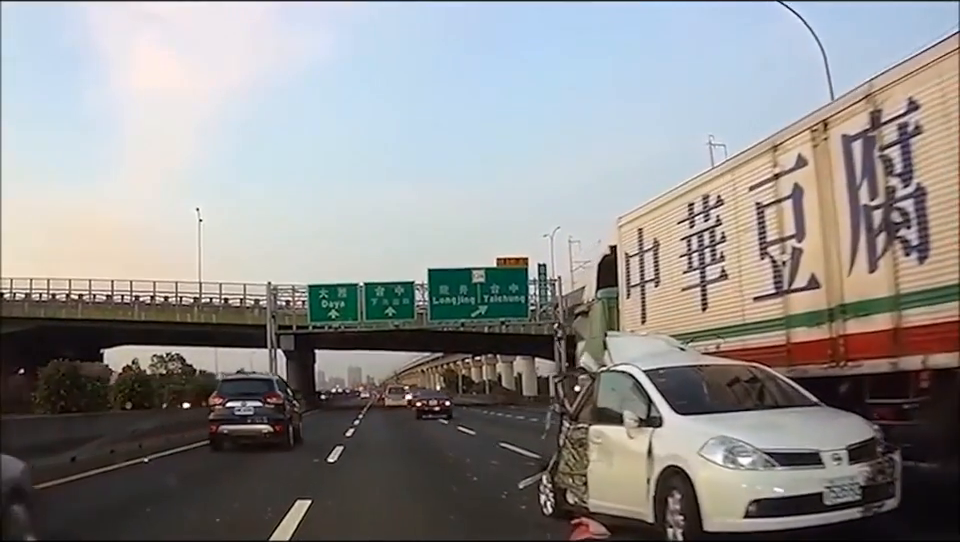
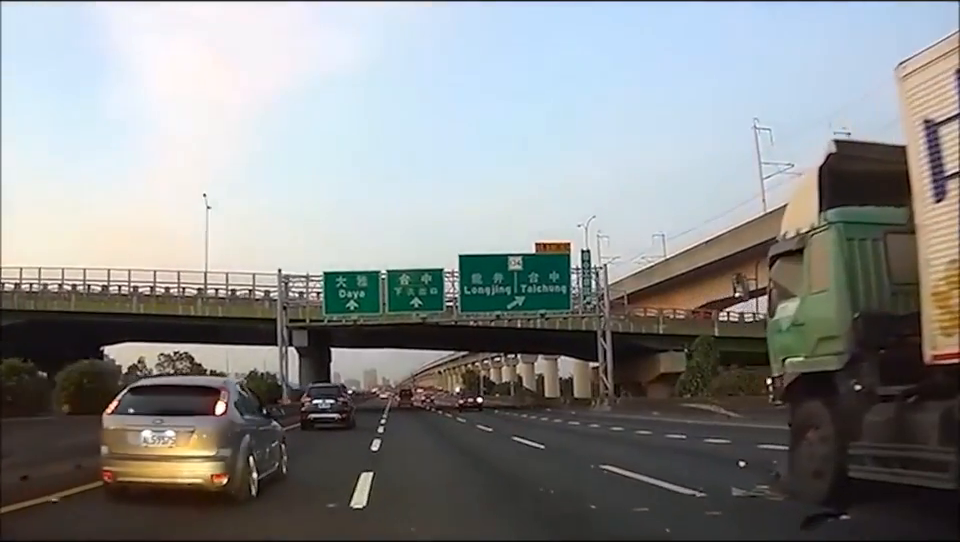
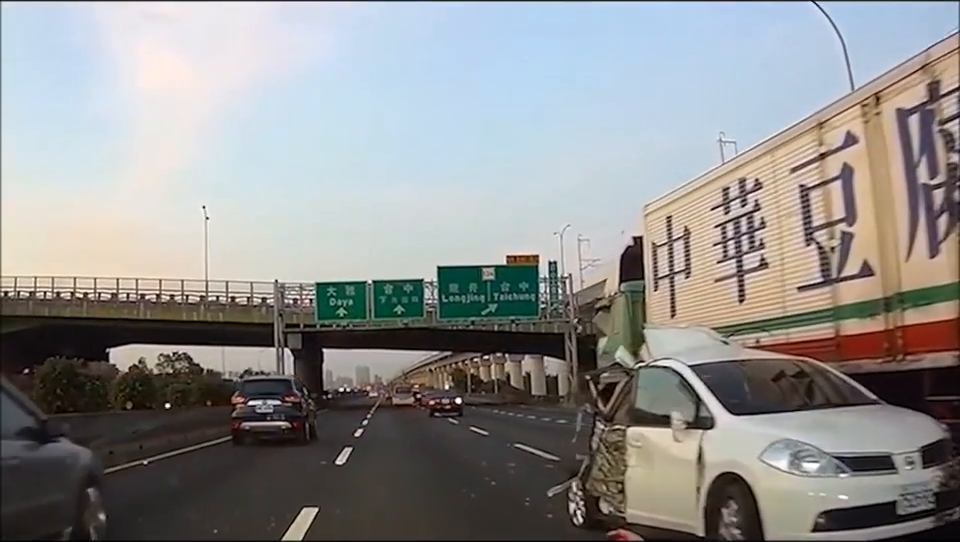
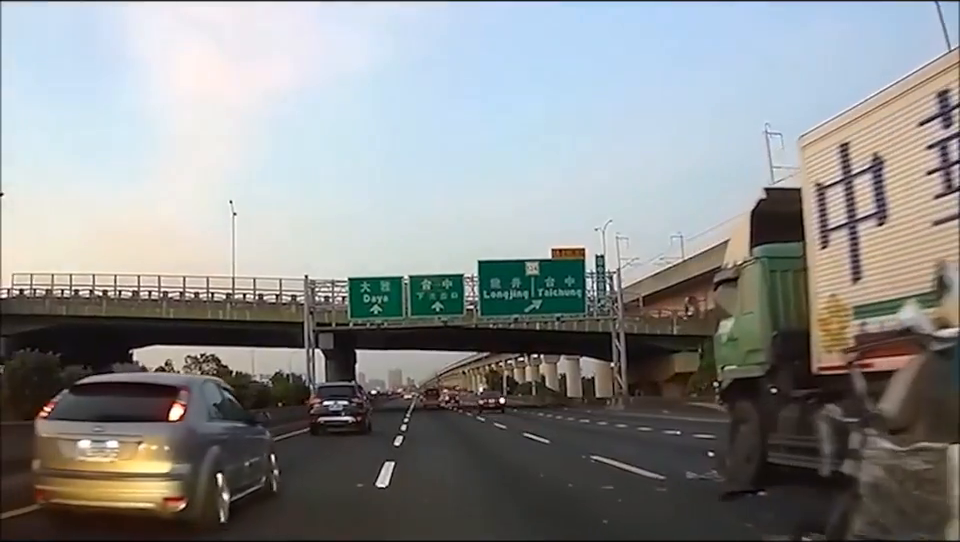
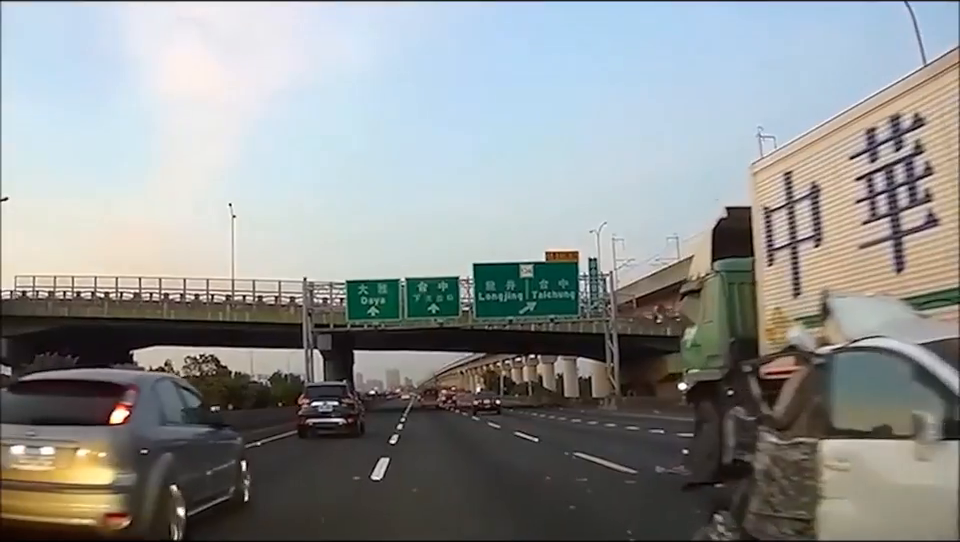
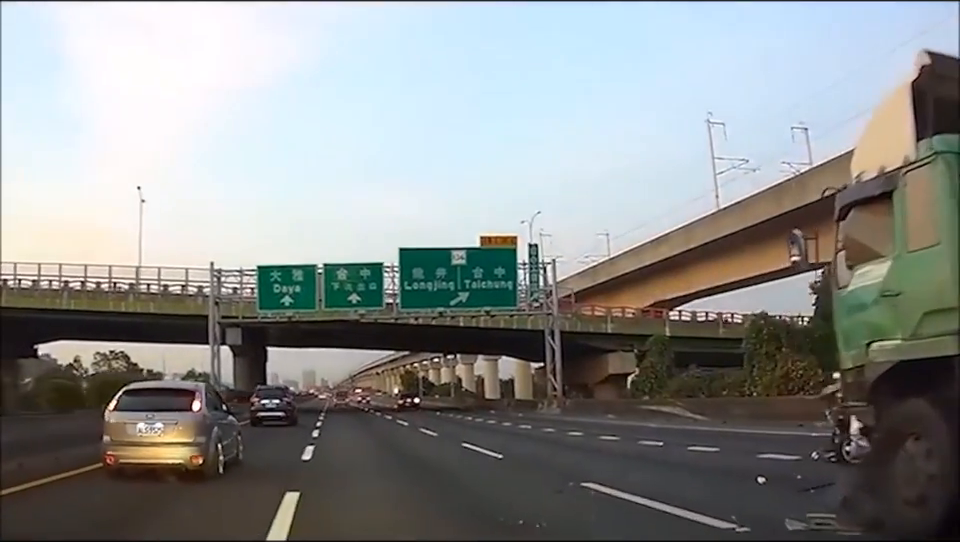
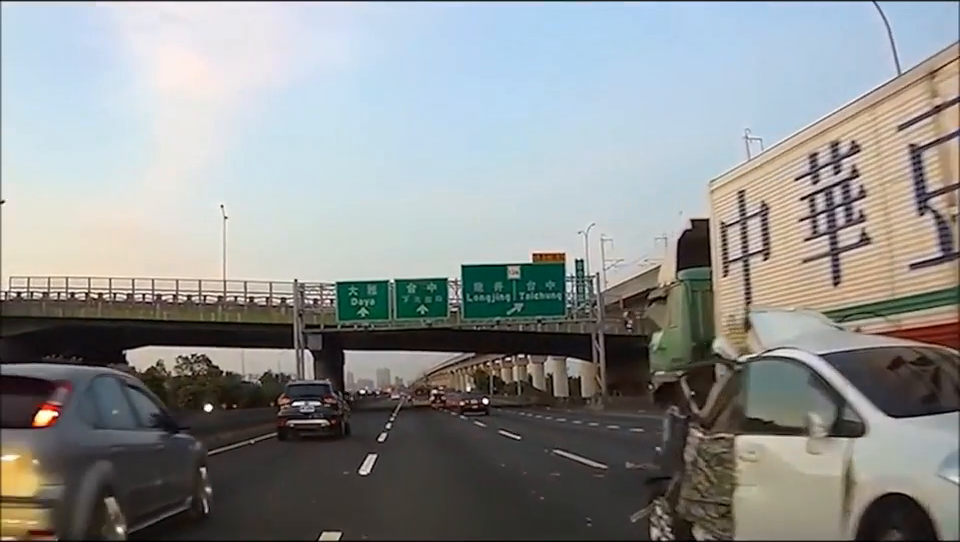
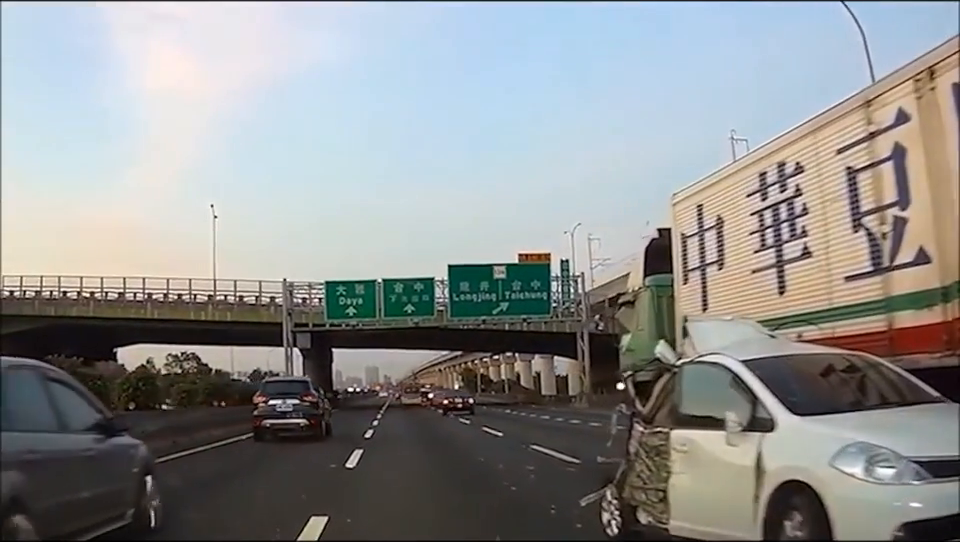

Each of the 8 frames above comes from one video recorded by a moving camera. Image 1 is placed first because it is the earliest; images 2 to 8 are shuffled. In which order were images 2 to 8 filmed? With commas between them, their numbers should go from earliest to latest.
3, 8, 7, 5, 4, 2, 6
